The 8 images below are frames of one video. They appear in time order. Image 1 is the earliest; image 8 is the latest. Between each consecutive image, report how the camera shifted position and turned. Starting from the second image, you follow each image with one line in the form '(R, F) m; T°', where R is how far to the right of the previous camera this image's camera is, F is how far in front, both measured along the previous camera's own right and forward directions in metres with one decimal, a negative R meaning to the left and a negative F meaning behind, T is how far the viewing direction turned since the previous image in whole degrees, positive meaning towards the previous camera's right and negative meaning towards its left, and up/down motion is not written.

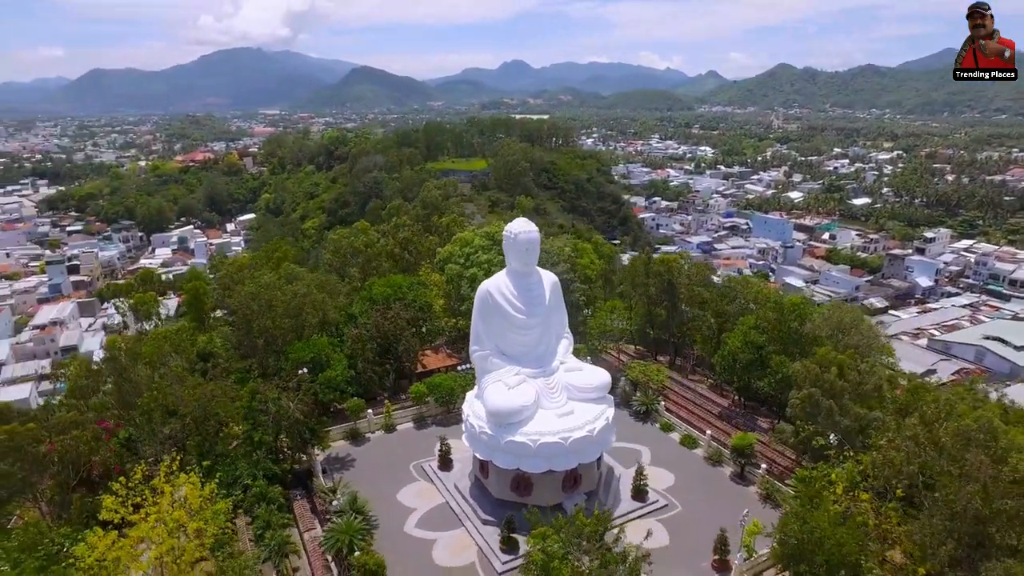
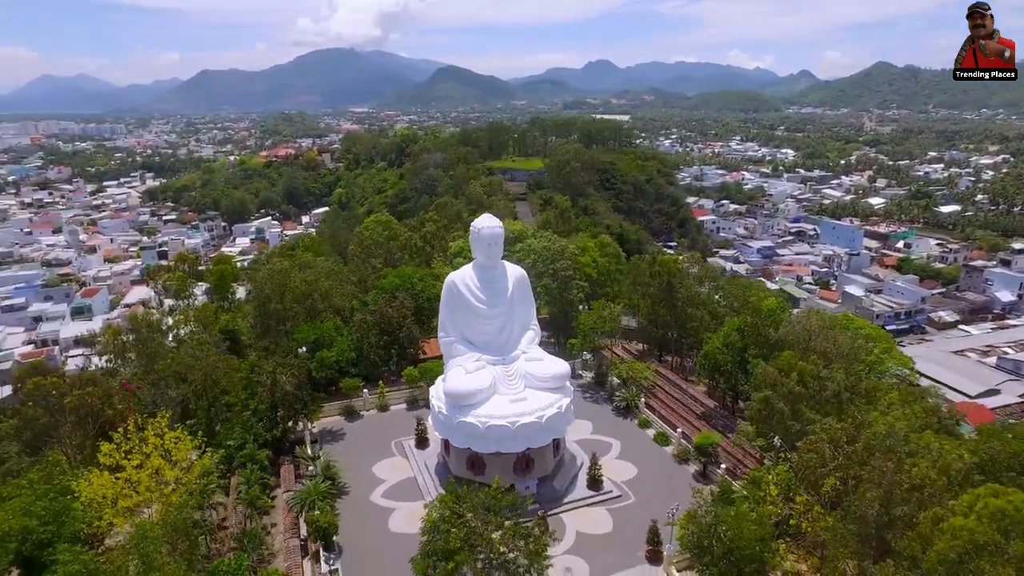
(+3.1, -0.8) m; -7°
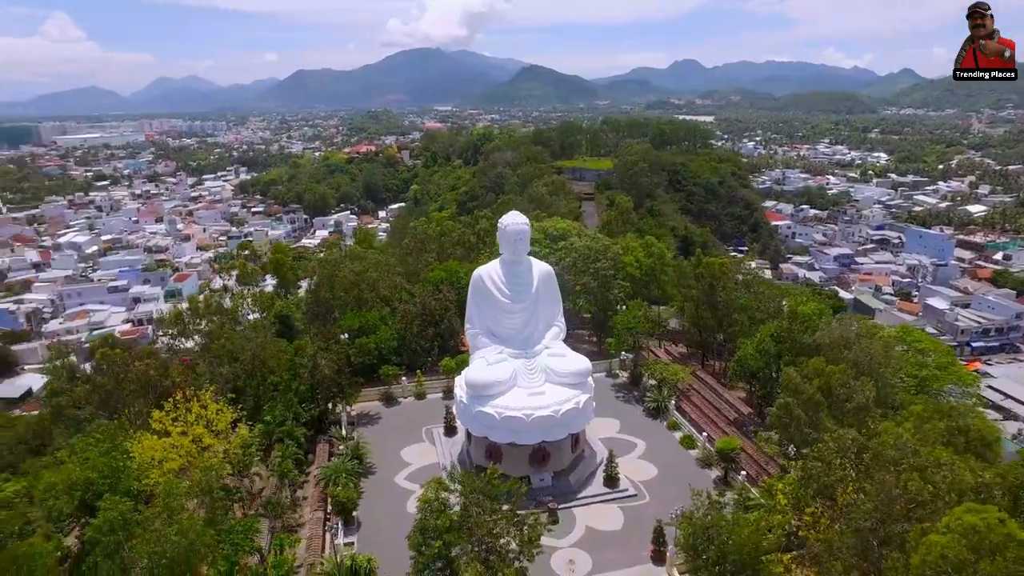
(+1.5, -0.3) m; -7°
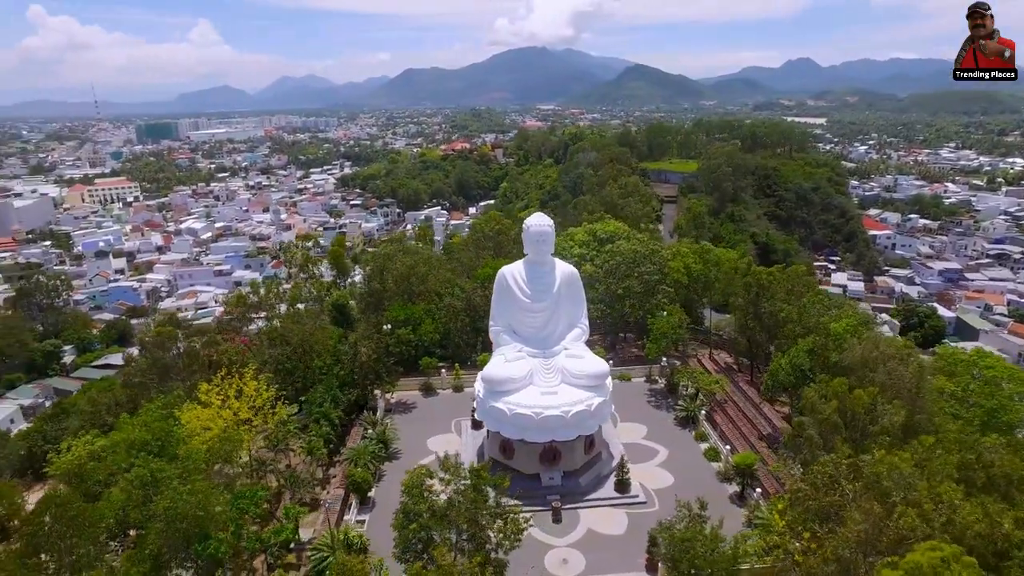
(+2.1, -0.2) m; -9°
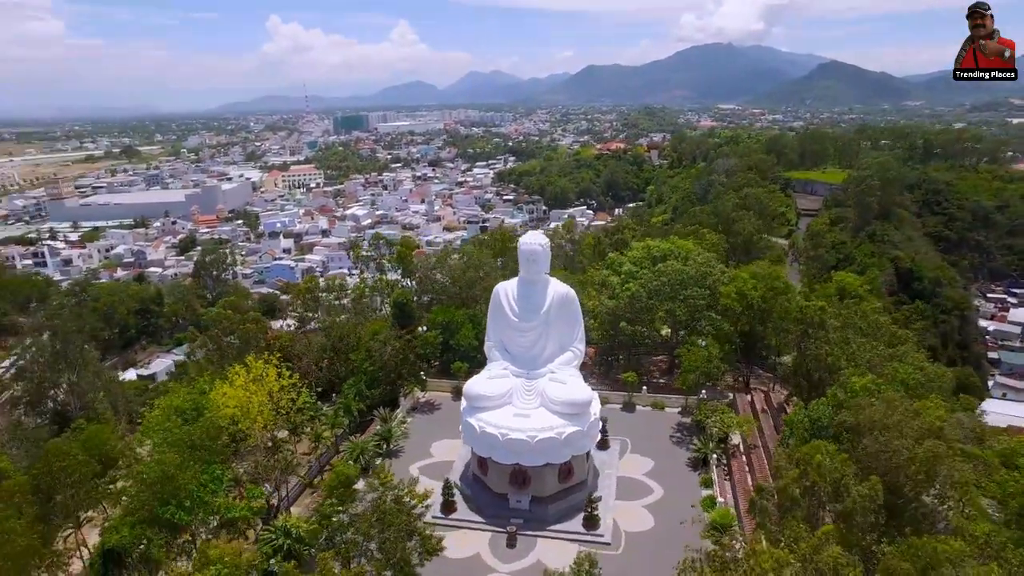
(+4.9, +0.8) m; -16°
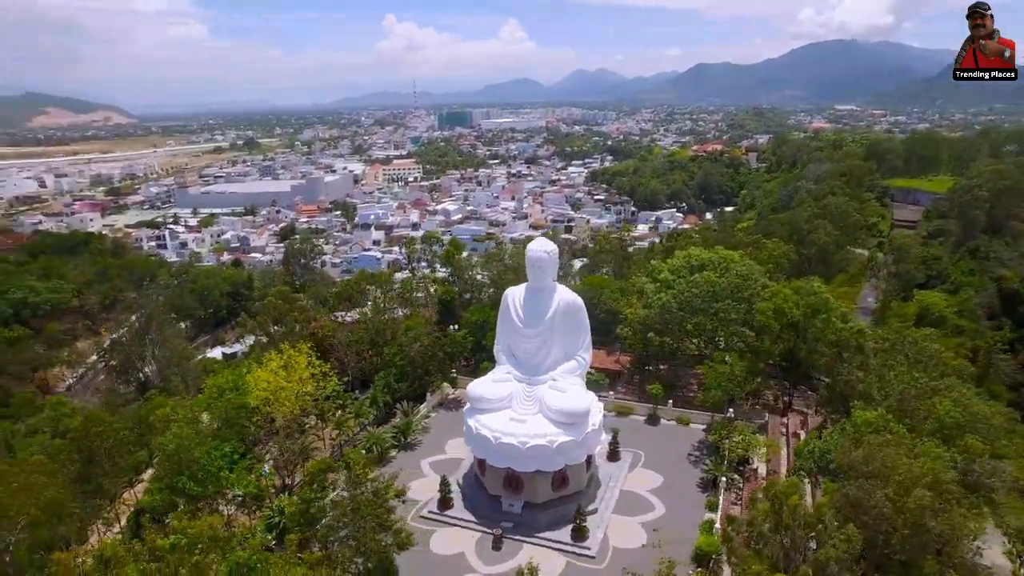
(+2.6, +0.1) m; -9°
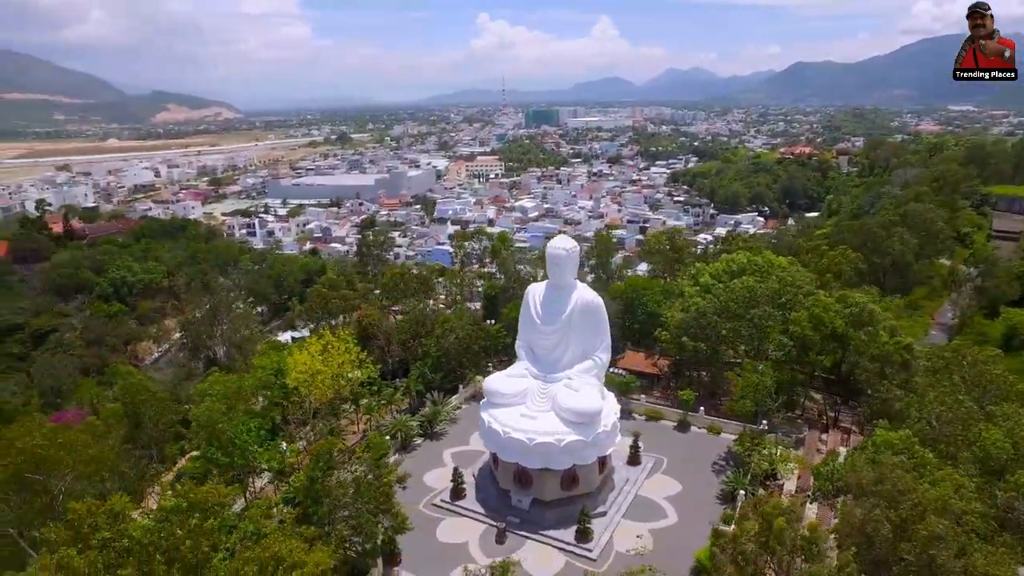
(+1.8, +0.1) m; -8°
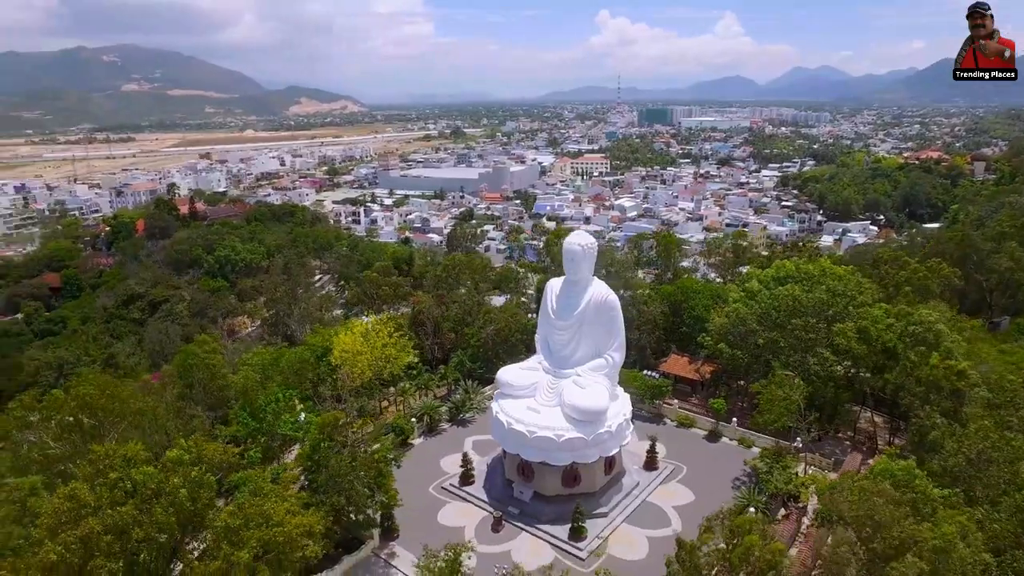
(+2.6, +0.1) m; -10°
